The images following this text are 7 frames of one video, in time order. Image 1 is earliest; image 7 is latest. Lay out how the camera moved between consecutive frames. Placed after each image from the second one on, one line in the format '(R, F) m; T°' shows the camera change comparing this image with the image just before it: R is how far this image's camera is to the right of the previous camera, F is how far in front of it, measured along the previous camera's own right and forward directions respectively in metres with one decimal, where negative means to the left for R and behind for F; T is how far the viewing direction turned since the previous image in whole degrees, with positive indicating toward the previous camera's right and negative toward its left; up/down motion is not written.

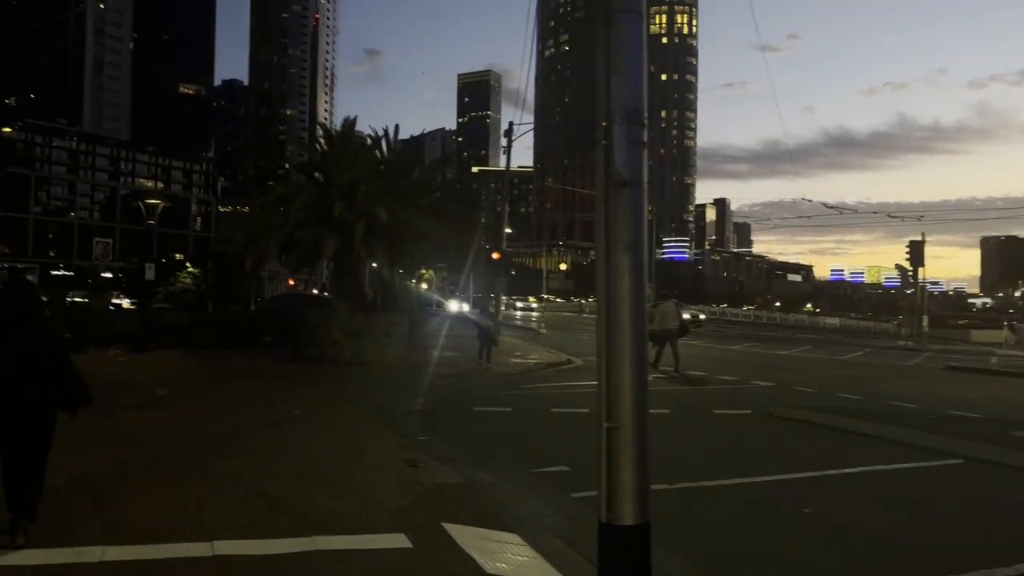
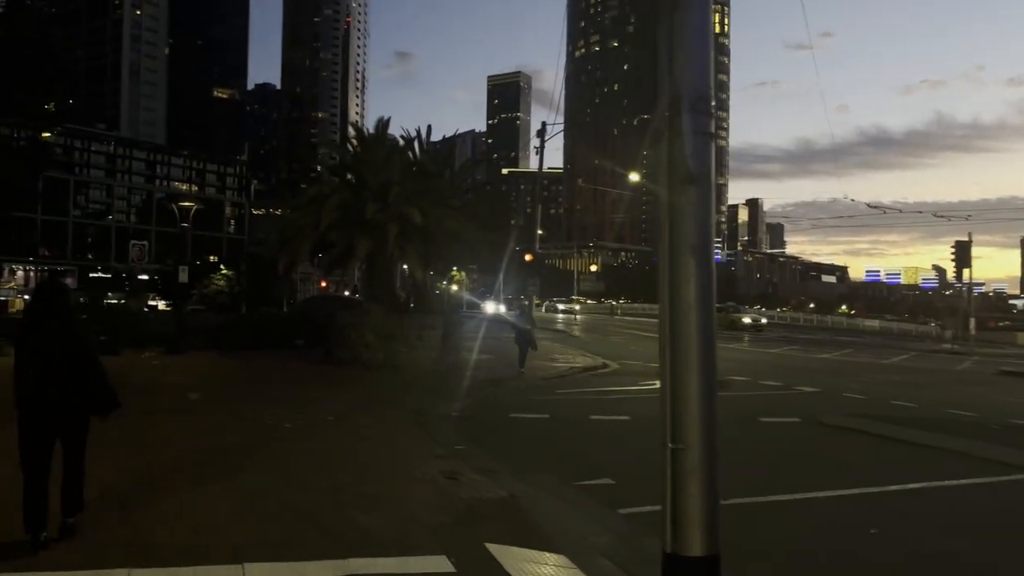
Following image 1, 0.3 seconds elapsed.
(-0.1, +0.4) m; -2°
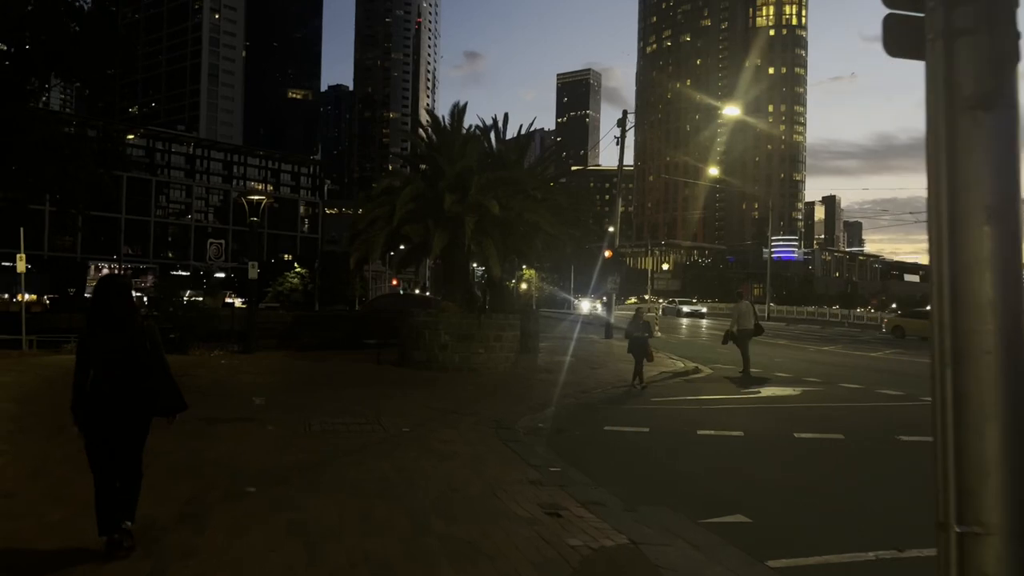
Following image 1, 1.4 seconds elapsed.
(-0.4, +1.4) m; -5°
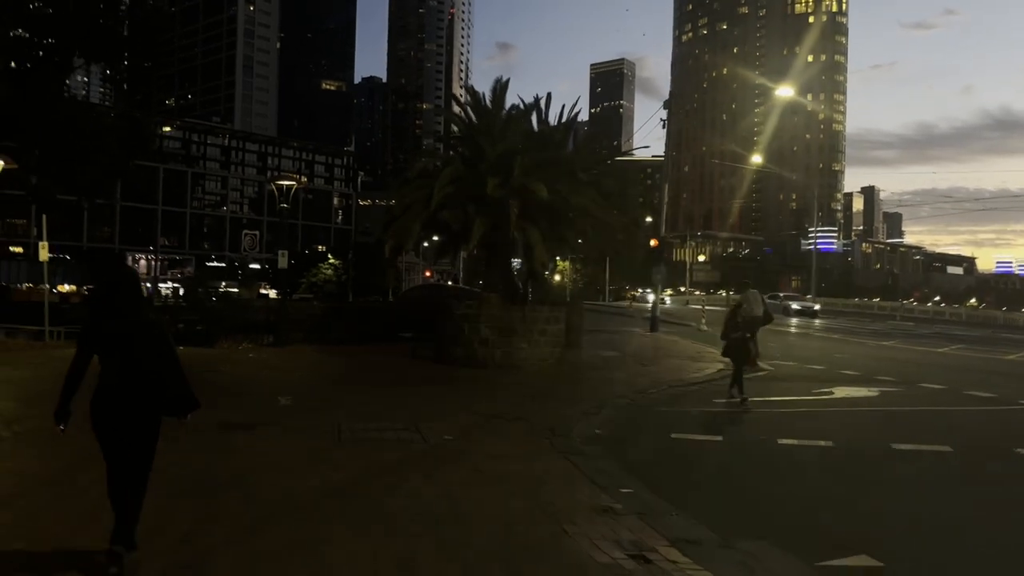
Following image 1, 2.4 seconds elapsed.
(-0.3, +1.3) m; -2°
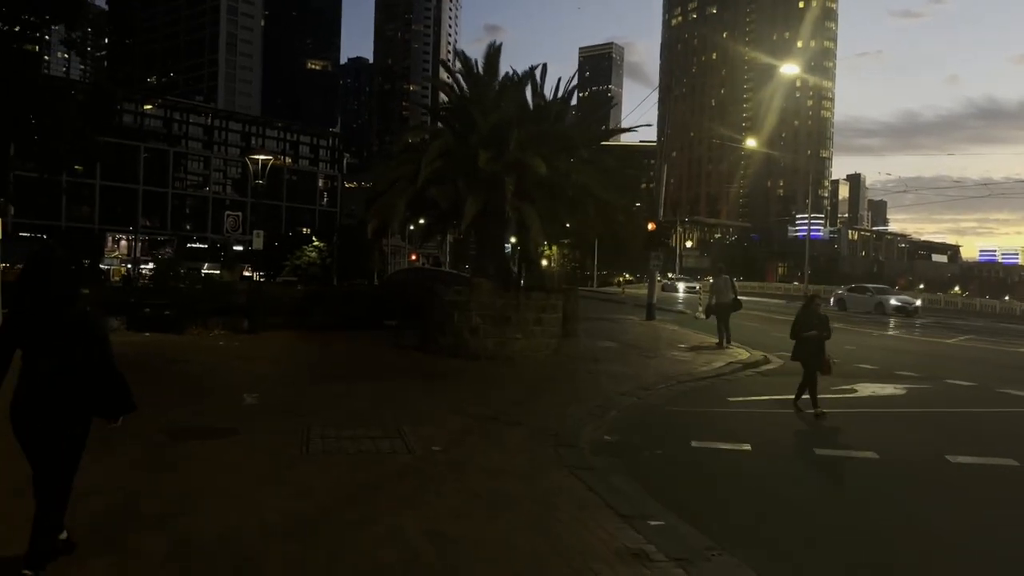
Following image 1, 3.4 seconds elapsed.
(-0.1, +1.4) m; +1°
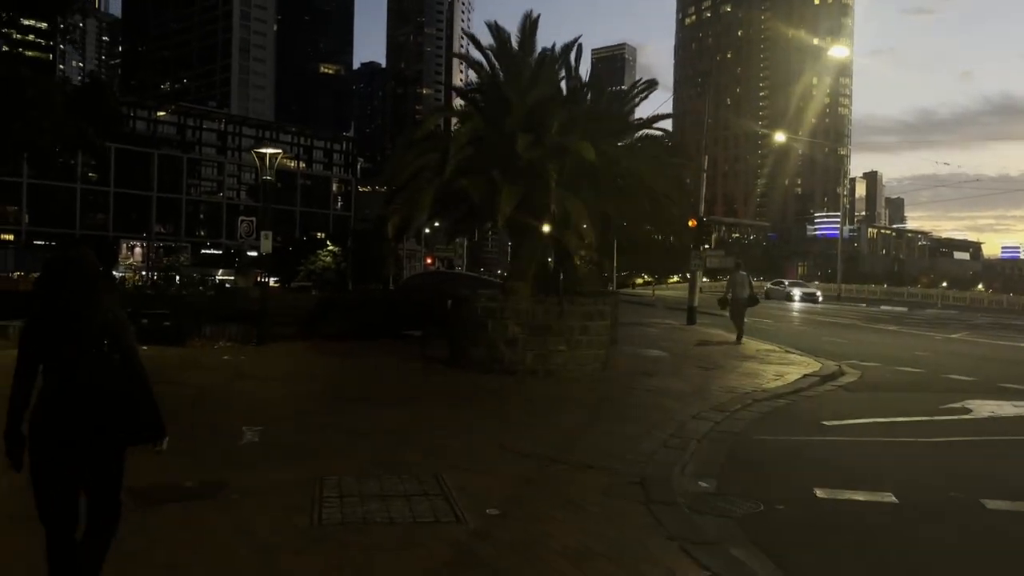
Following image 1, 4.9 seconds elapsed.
(-0.4, +2.0) m; -1°
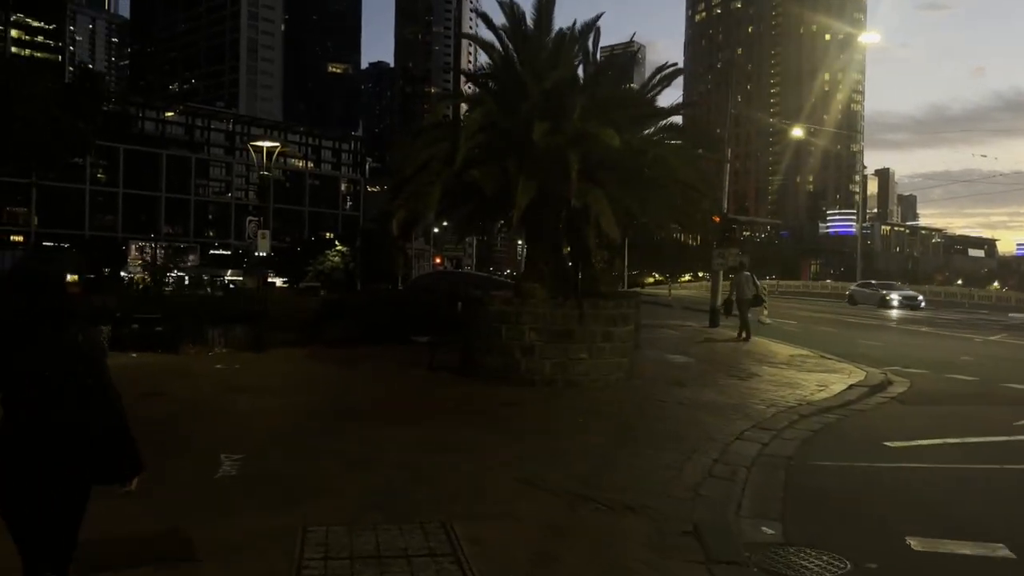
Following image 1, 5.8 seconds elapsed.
(-0.1, +1.2) m; -1°
